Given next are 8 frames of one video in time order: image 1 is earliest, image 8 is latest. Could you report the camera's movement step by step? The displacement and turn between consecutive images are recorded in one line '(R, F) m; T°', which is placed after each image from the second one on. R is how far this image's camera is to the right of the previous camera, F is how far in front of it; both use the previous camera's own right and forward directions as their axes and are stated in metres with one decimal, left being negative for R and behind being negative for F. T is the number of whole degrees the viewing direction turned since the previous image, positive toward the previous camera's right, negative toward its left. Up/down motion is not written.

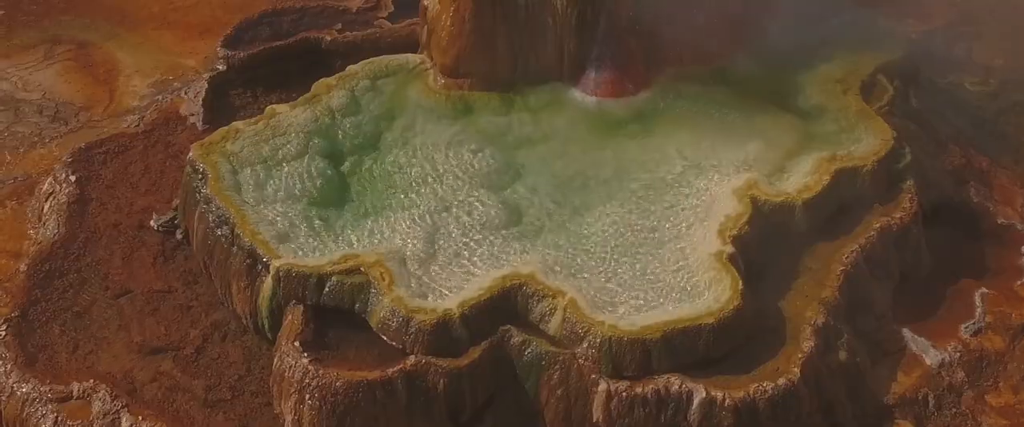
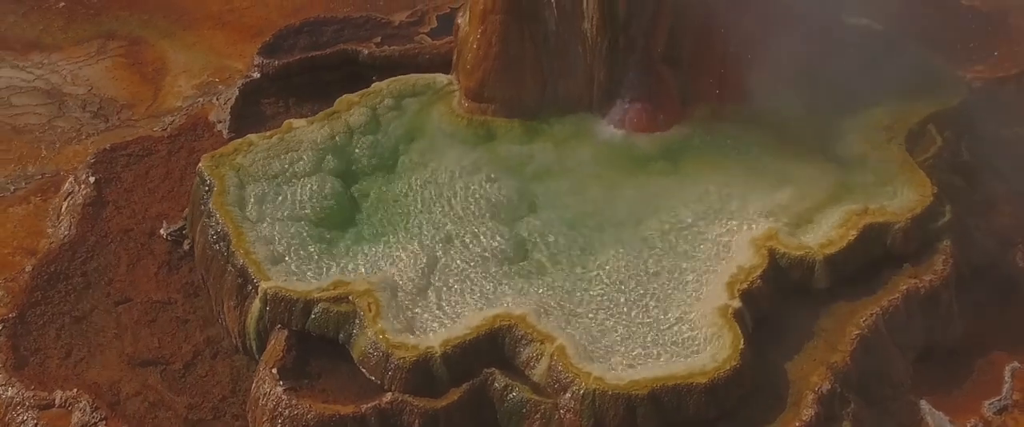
(+0.3, +0.1) m; -5°
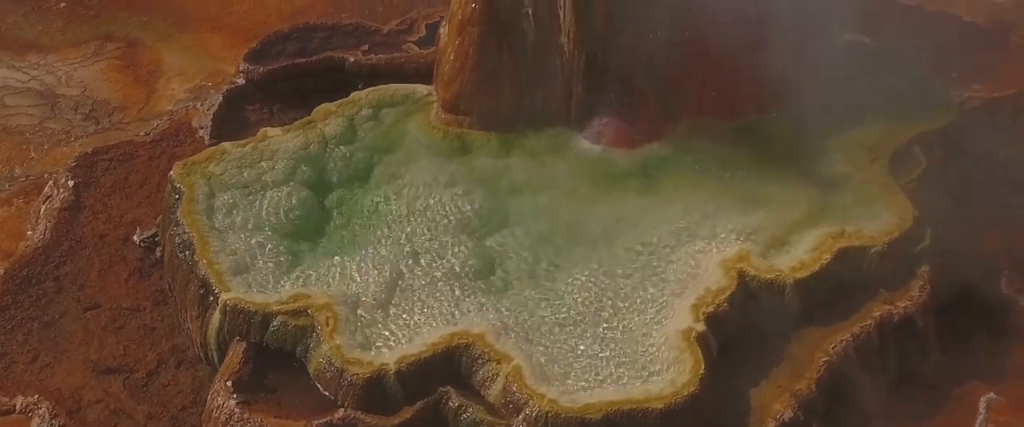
(+0.2, 0.0) m; -2°
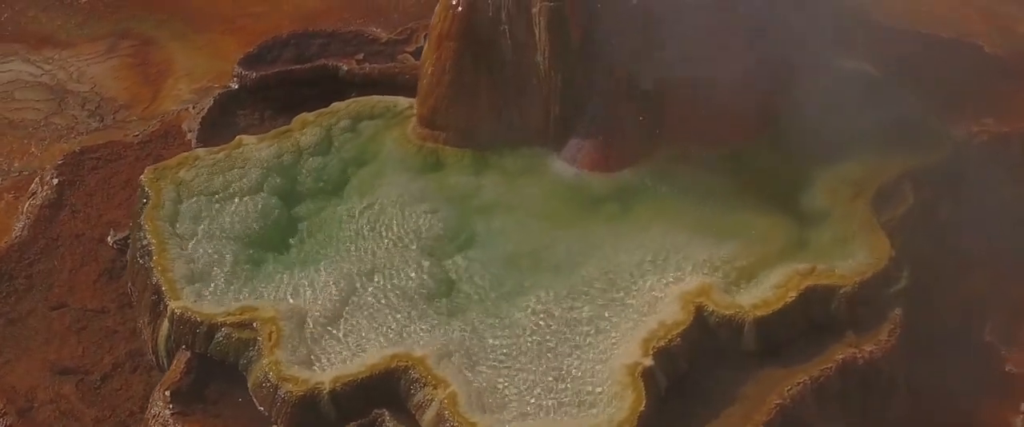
(+0.3, +0.1) m; -4°
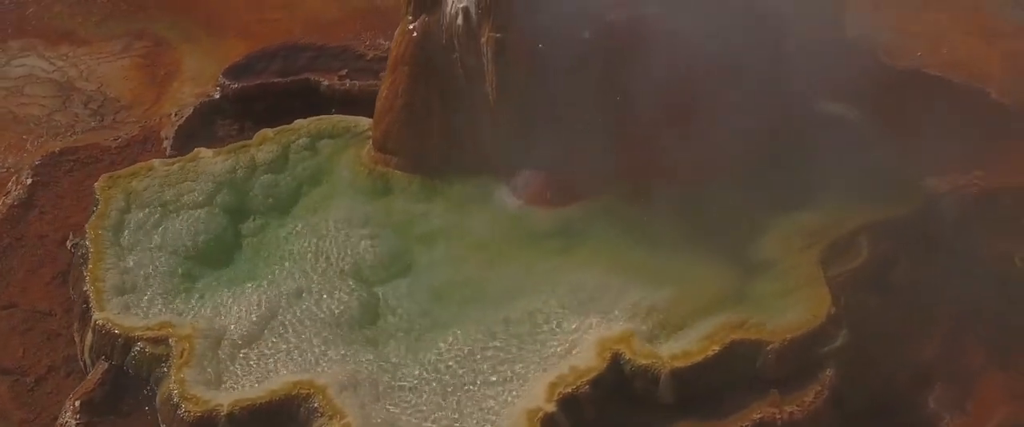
(+0.5, +0.1) m; -5°
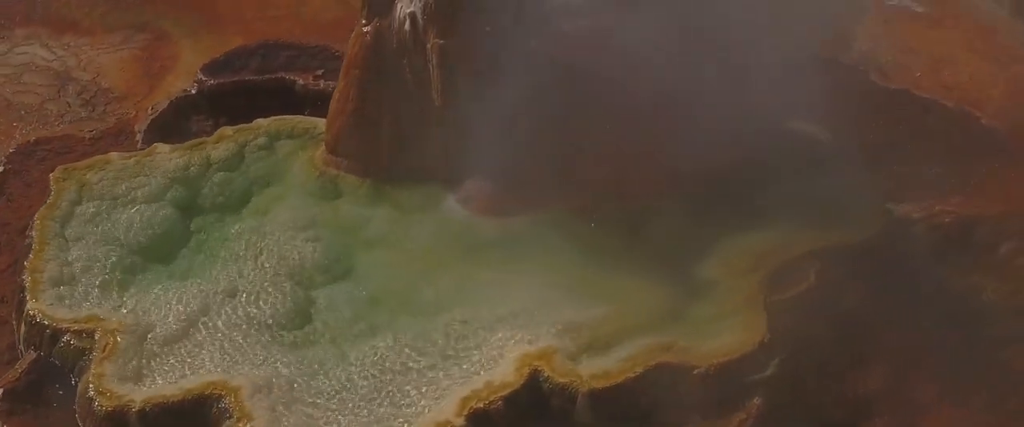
(+0.4, +0.1) m; -4°
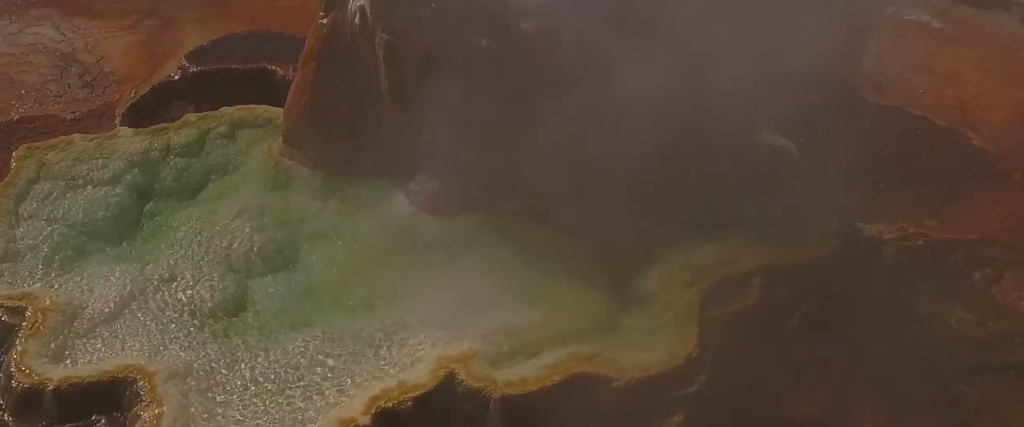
(+0.4, +0.1) m; -4°
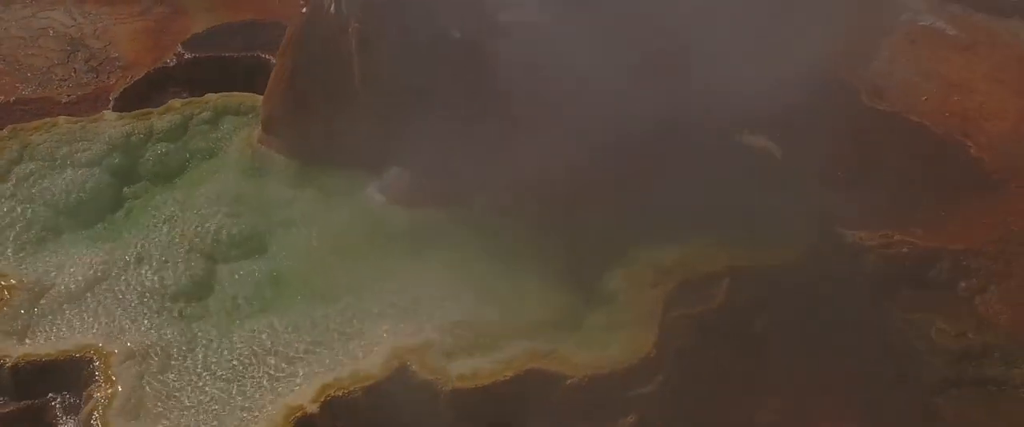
(+0.2, 0.0) m; -3°
